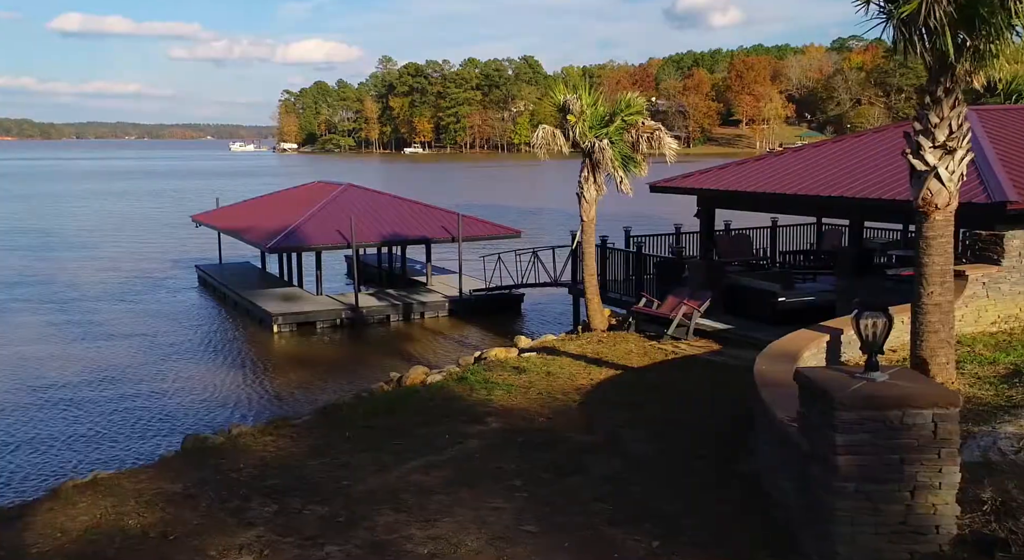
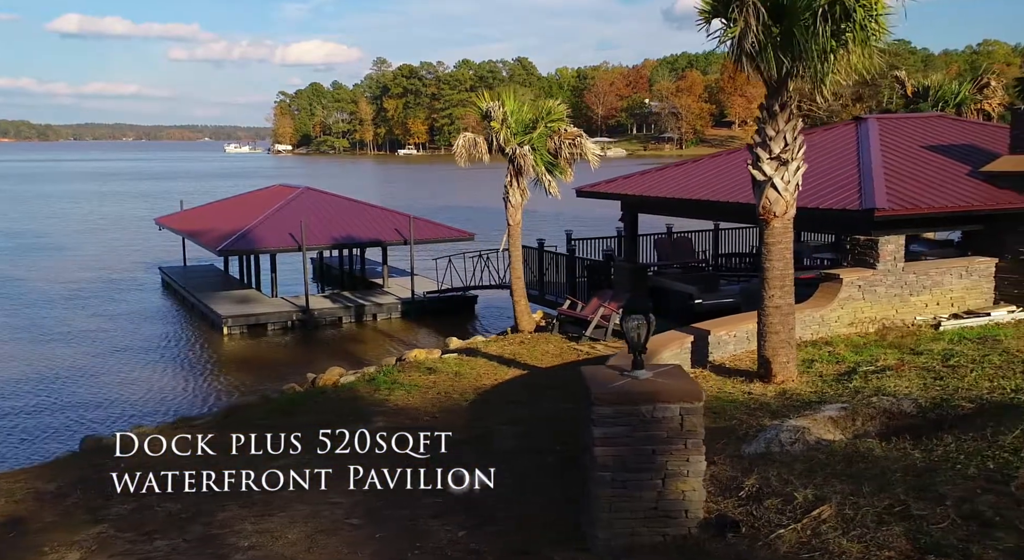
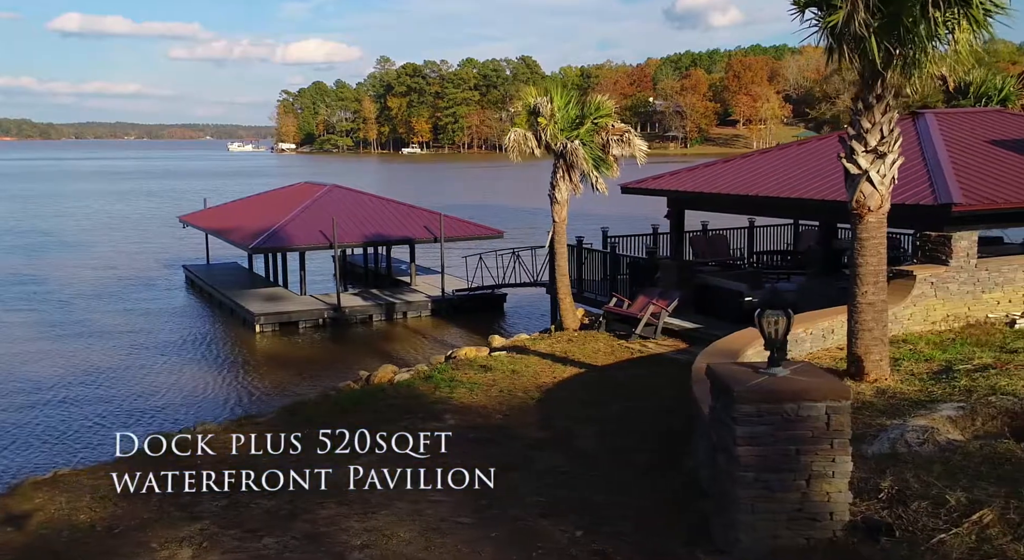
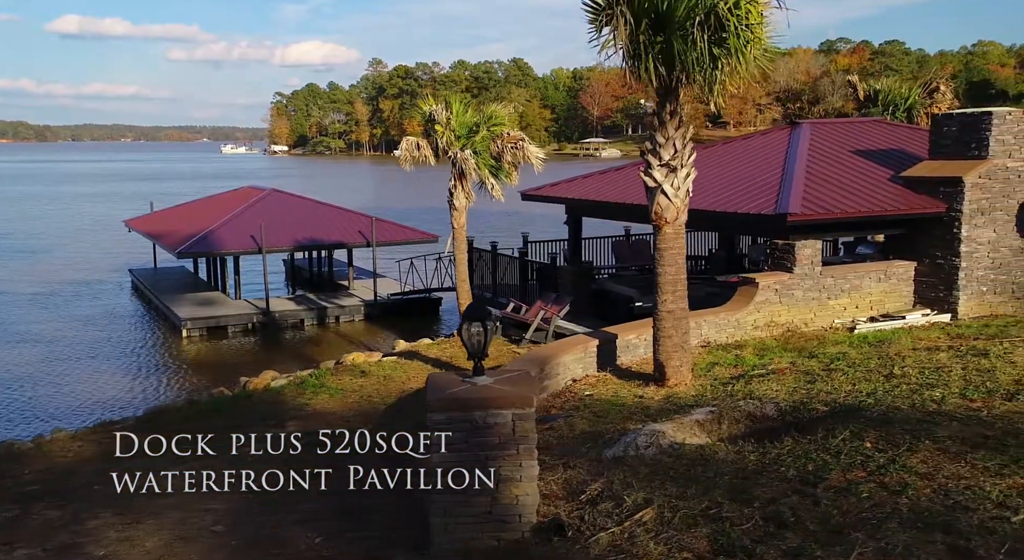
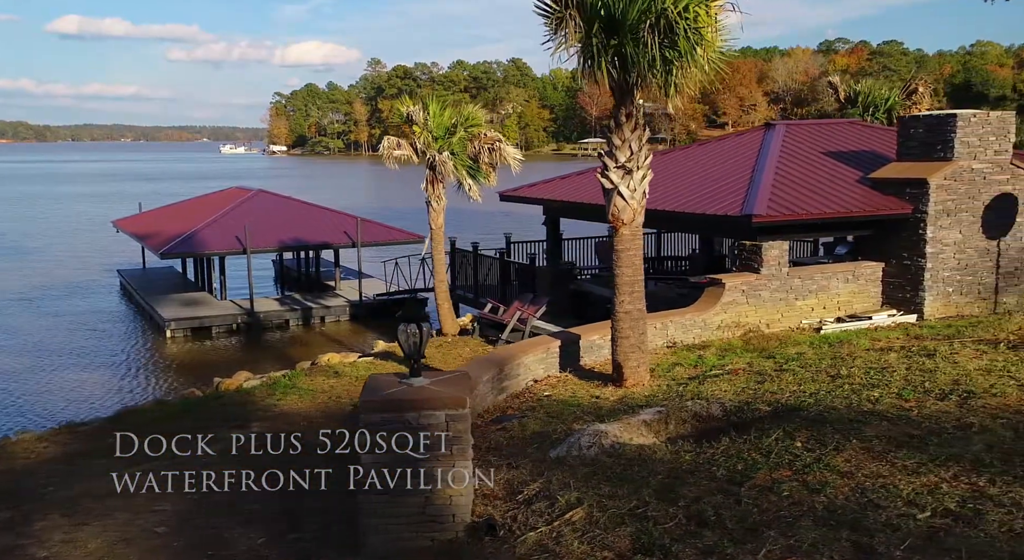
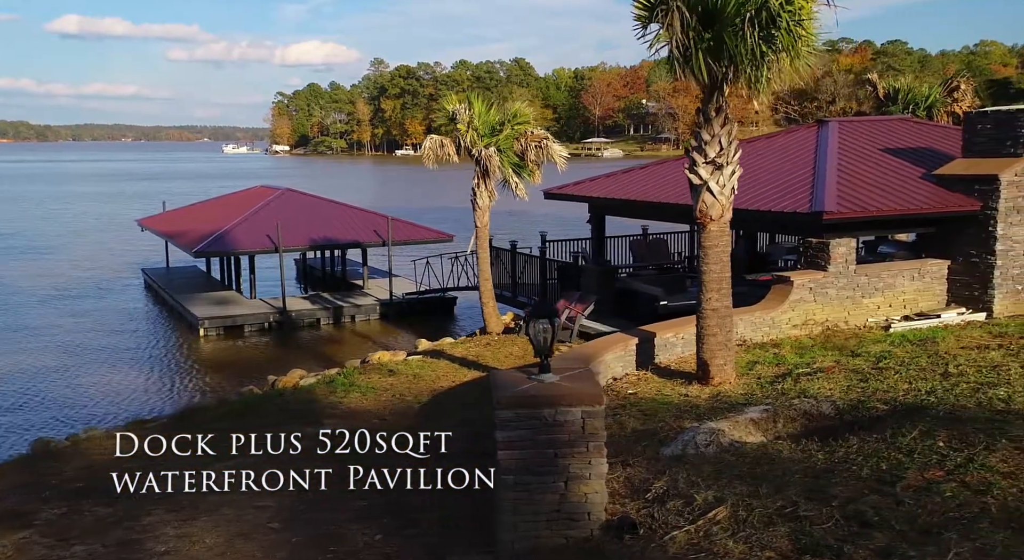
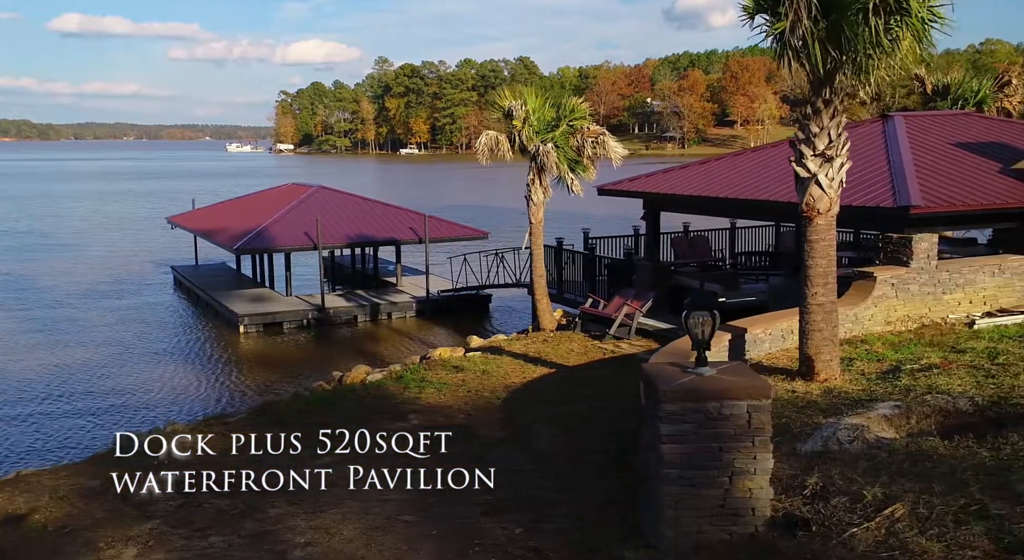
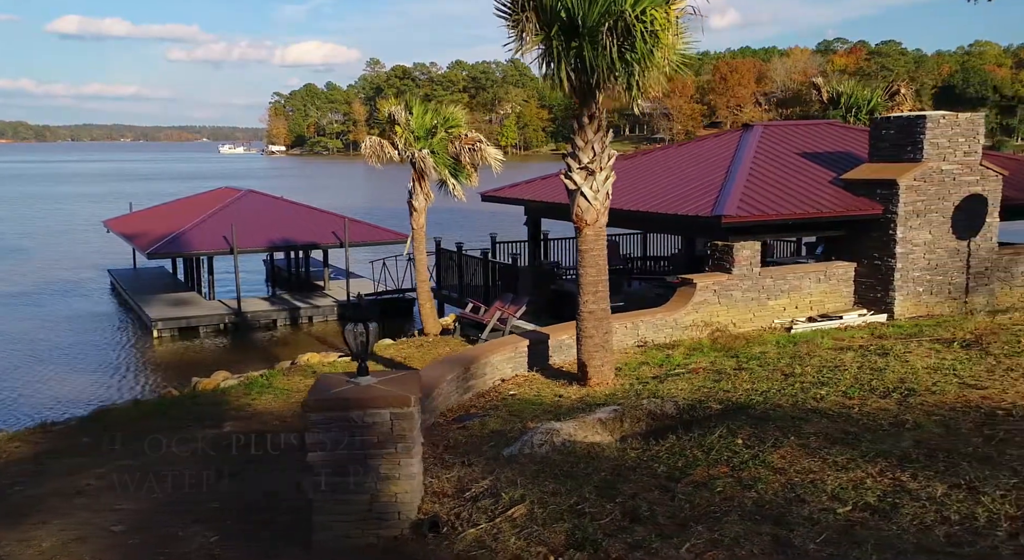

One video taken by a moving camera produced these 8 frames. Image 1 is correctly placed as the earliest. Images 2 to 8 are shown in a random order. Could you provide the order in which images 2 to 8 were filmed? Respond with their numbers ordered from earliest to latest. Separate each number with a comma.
3, 7, 2, 6, 4, 5, 8
